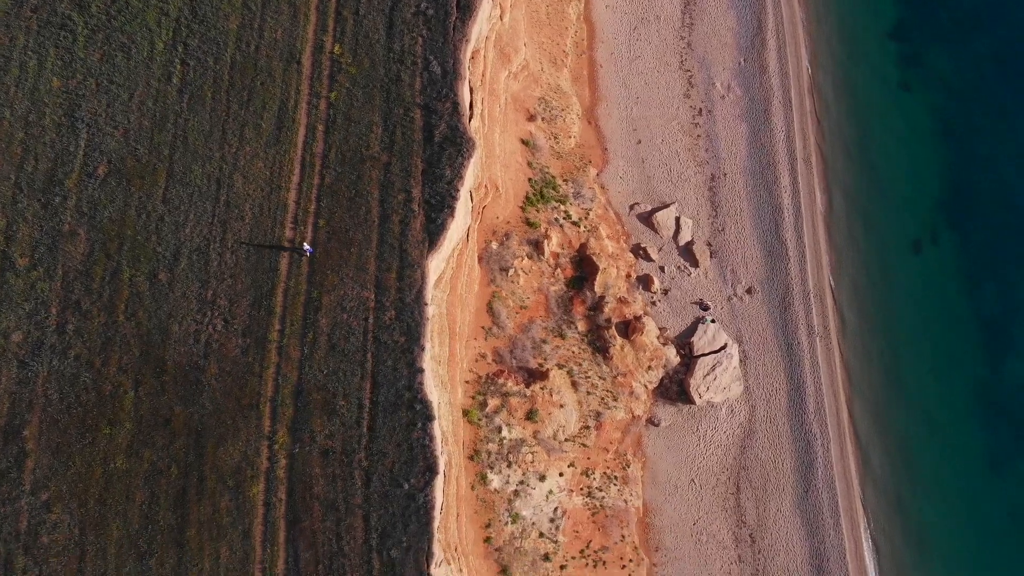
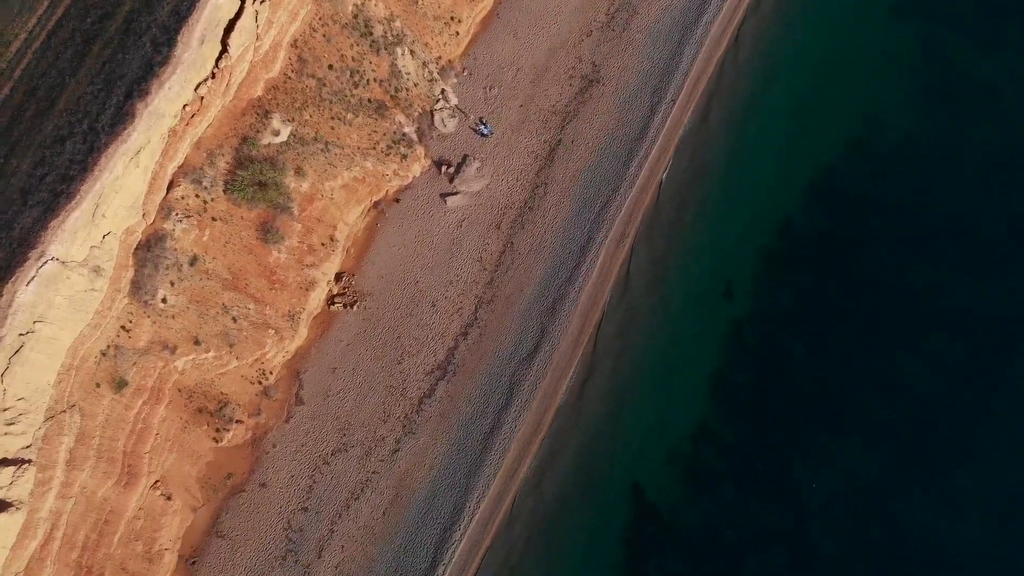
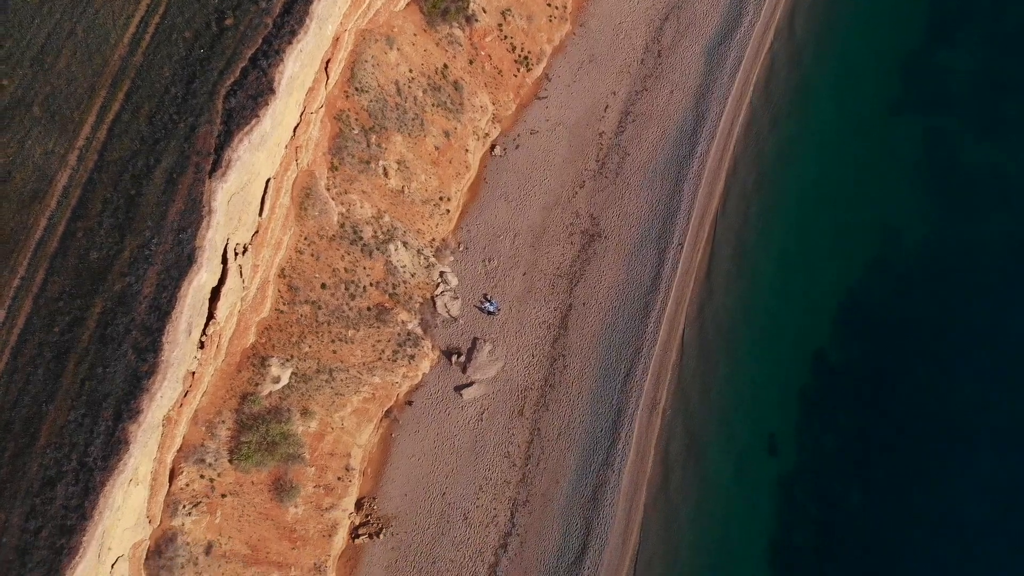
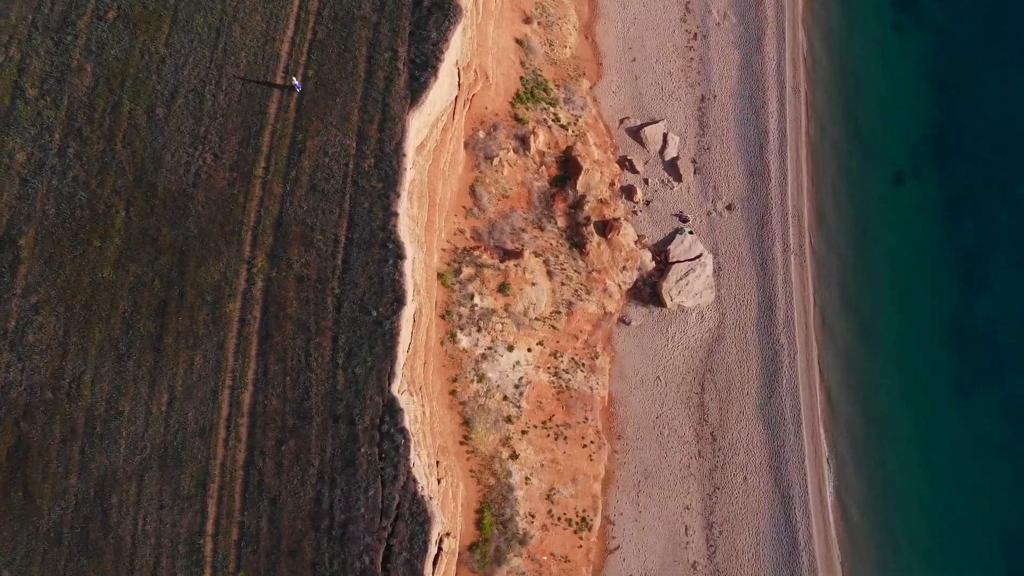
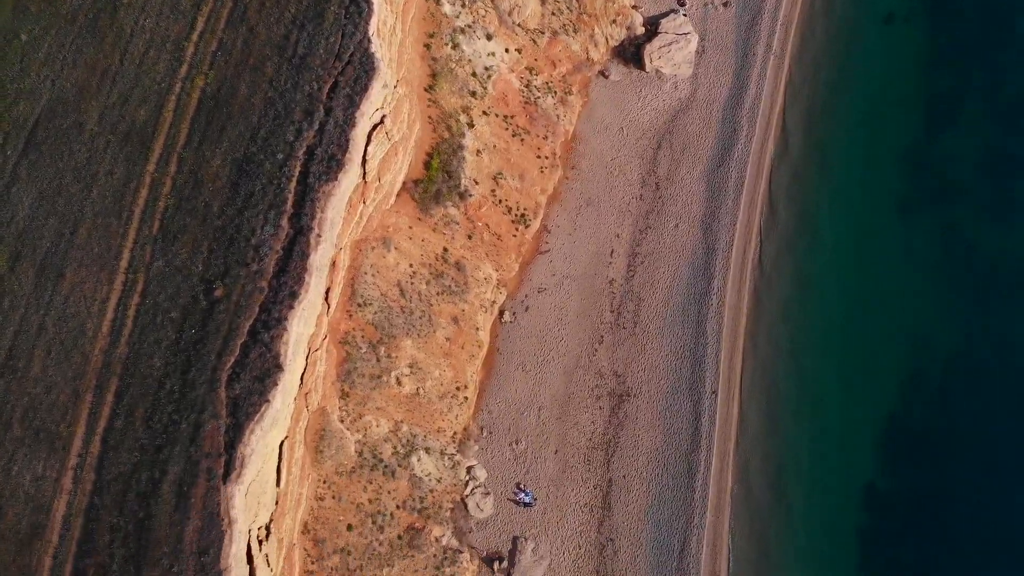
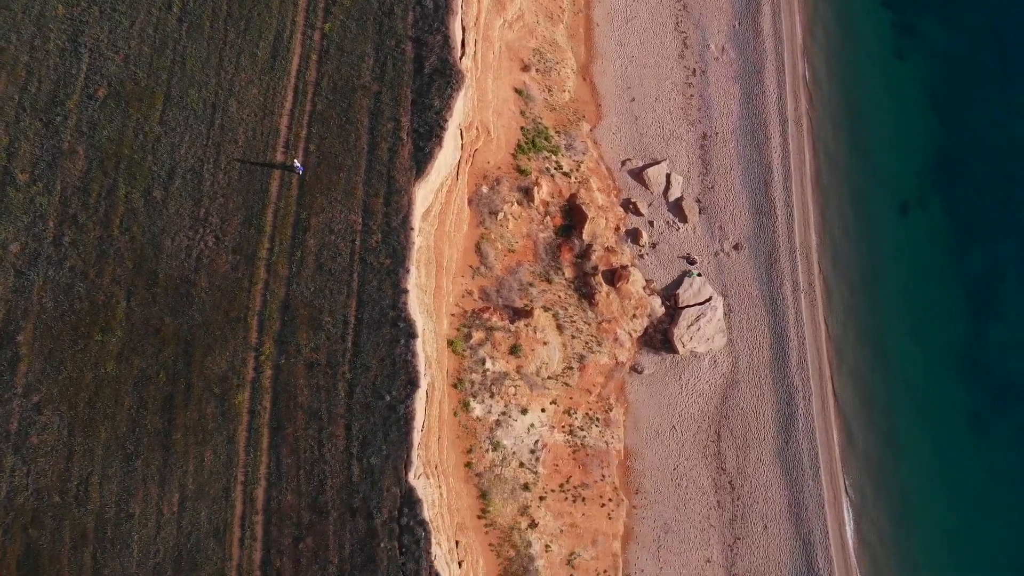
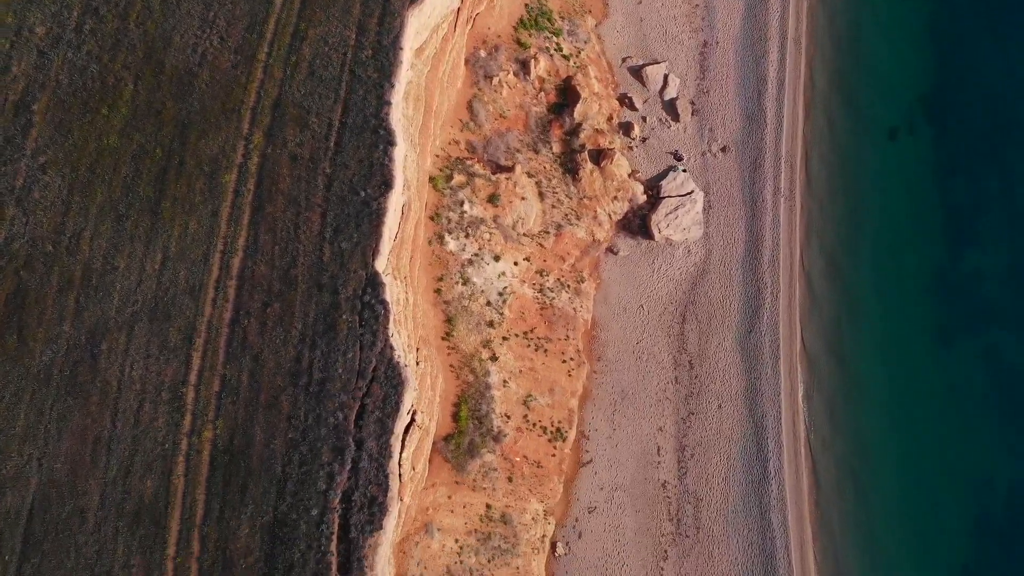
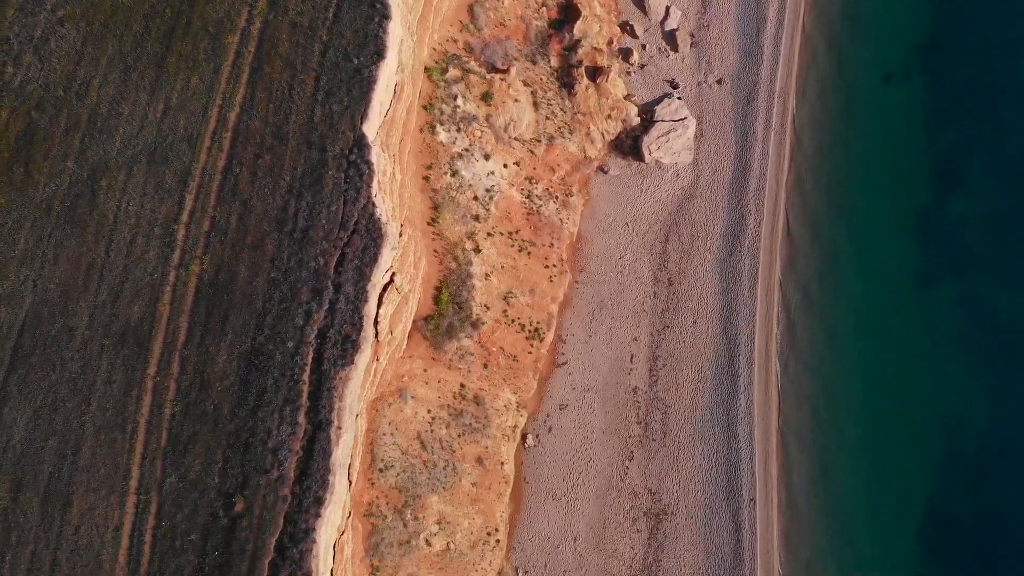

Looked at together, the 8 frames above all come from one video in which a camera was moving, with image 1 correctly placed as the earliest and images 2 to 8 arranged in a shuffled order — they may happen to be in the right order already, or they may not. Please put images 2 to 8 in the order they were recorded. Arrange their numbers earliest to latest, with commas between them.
6, 4, 7, 8, 5, 3, 2
